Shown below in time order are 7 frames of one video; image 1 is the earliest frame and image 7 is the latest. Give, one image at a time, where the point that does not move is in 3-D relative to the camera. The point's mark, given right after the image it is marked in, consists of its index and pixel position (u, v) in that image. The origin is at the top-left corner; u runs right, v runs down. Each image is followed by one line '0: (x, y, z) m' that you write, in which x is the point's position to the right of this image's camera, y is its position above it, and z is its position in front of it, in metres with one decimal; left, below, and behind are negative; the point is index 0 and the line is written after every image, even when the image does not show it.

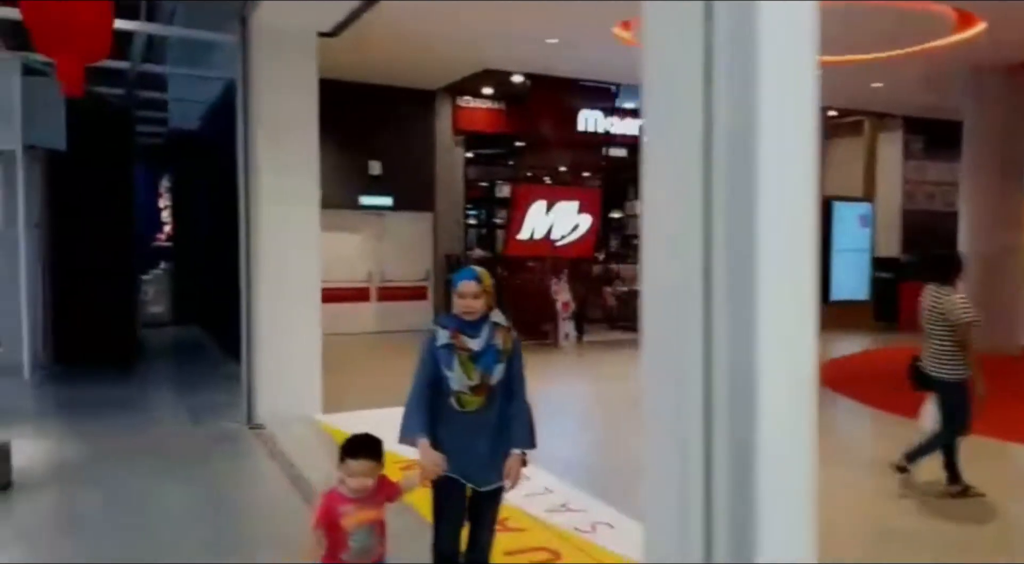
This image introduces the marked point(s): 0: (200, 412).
0: (-3.3, -1.3, +8.3) m
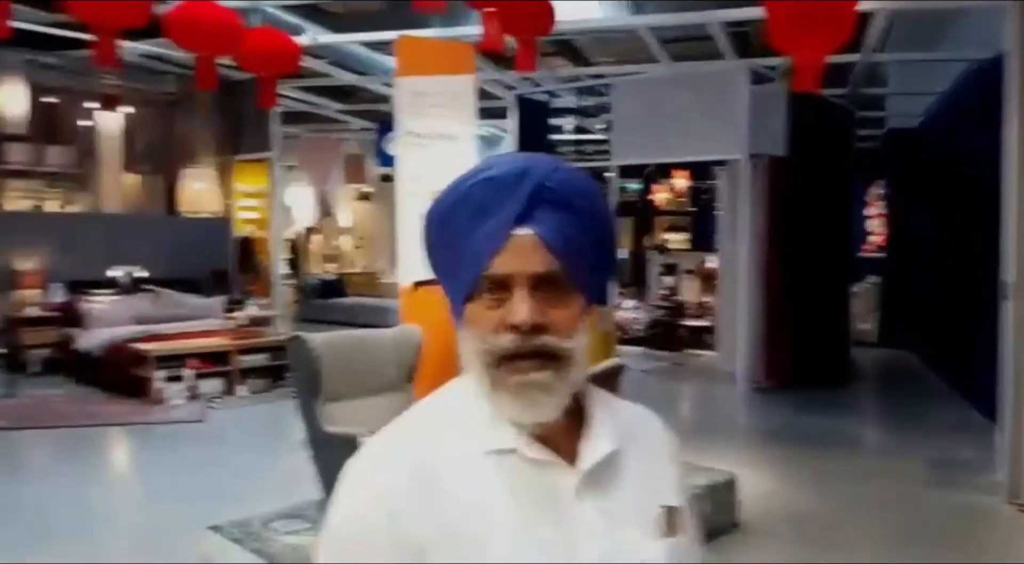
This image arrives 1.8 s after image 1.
0: (+3.5, -1.5, +6.6) m
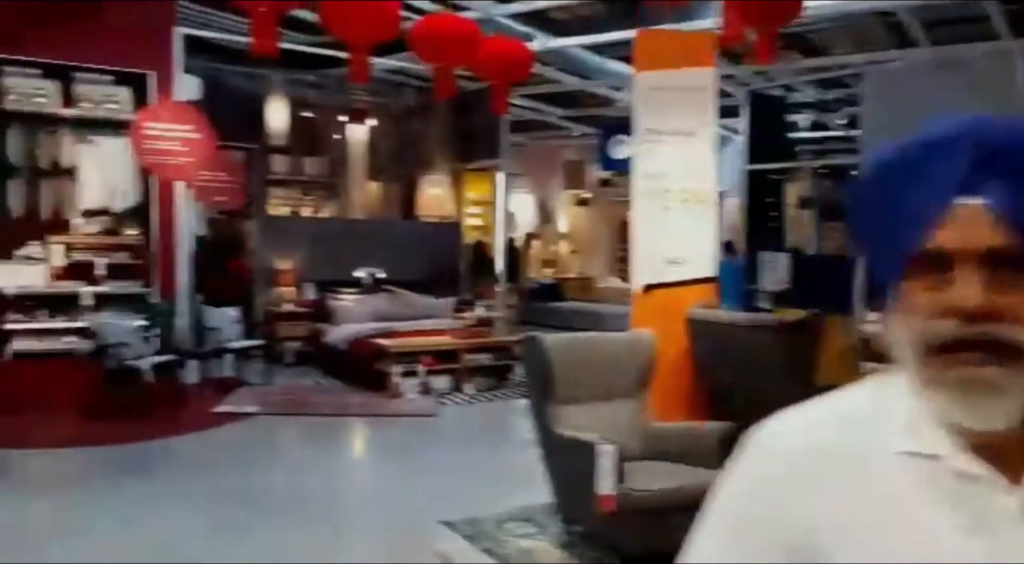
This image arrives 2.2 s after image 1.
0: (+5.2, -1.6, +5.3) m
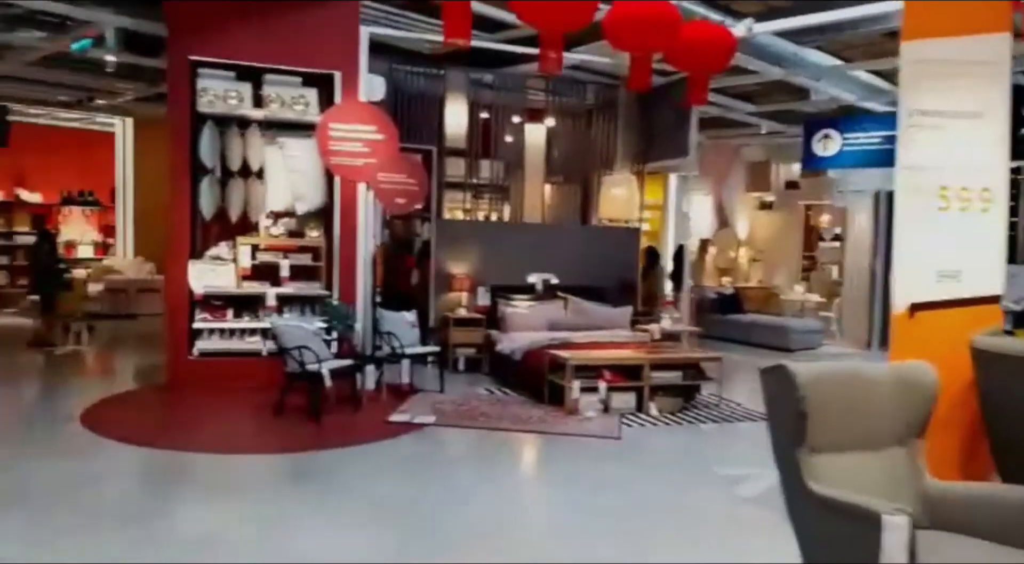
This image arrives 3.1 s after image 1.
0: (+6.2, -1.8, +3.6) m
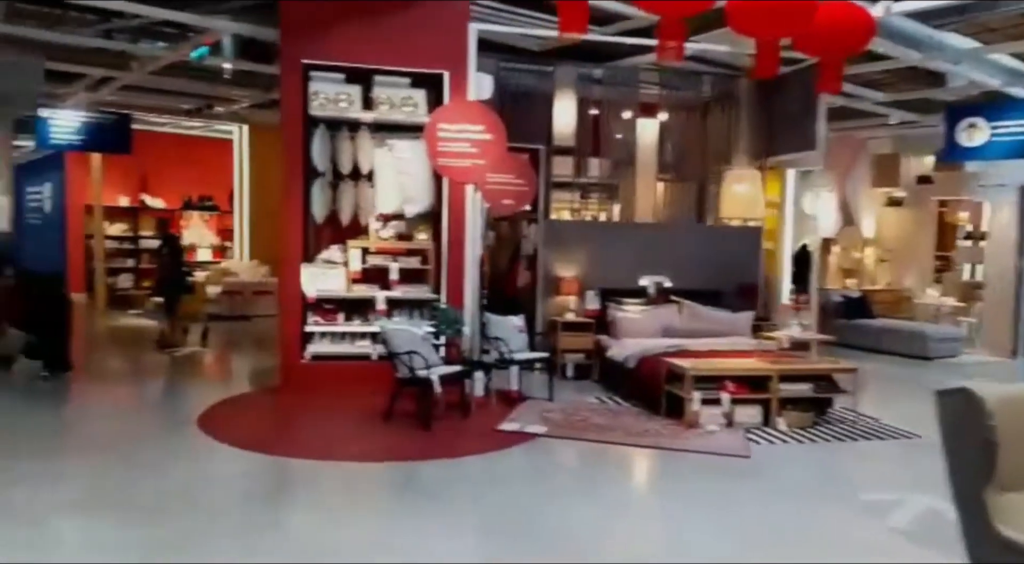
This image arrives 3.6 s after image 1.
0: (+6.7, -1.8, +2.5) m
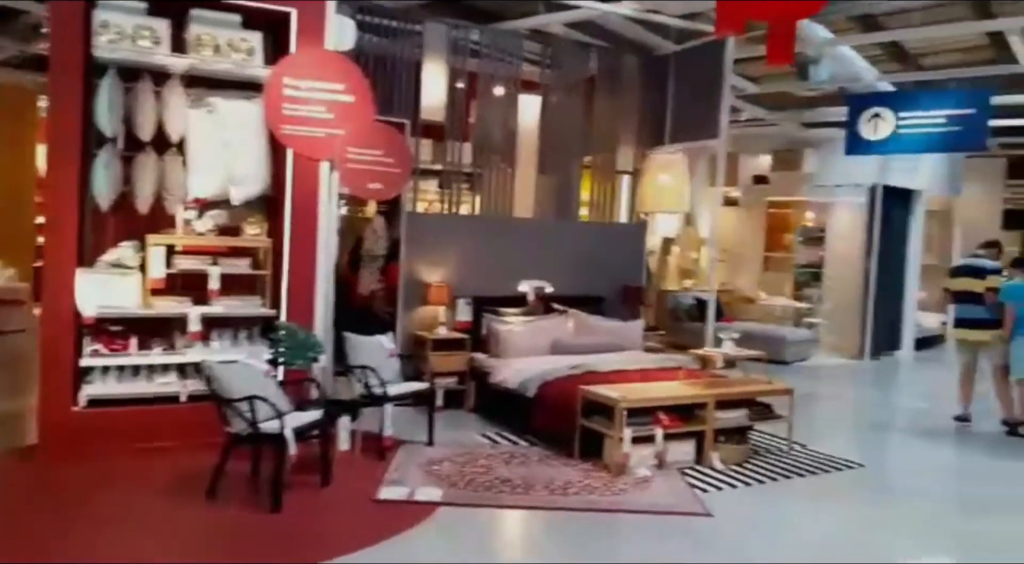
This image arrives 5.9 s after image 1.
0: (+6.8, -1.8, +2.6) m
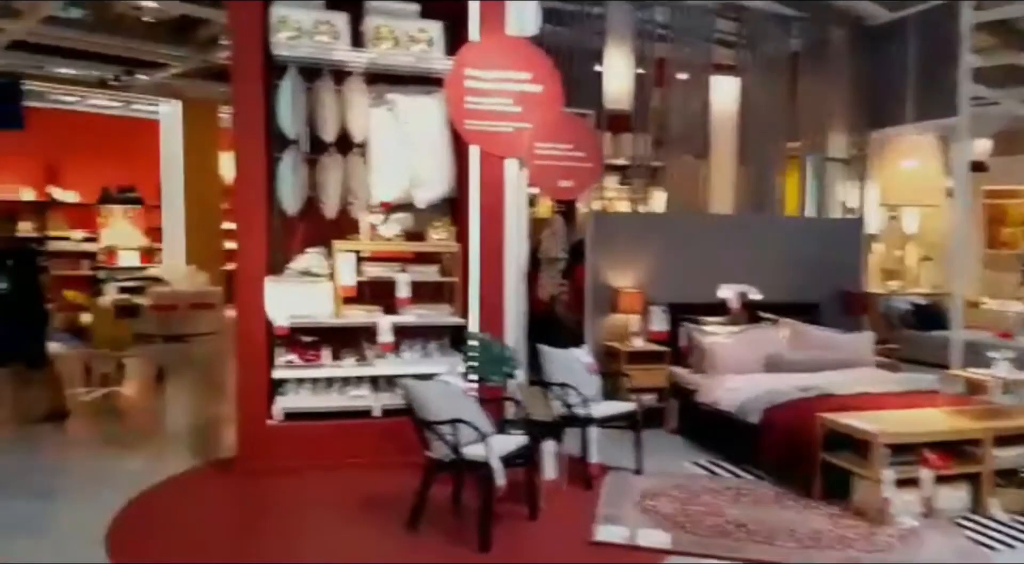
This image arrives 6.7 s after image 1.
0: (+7.5, -1.9, +0.6) m
